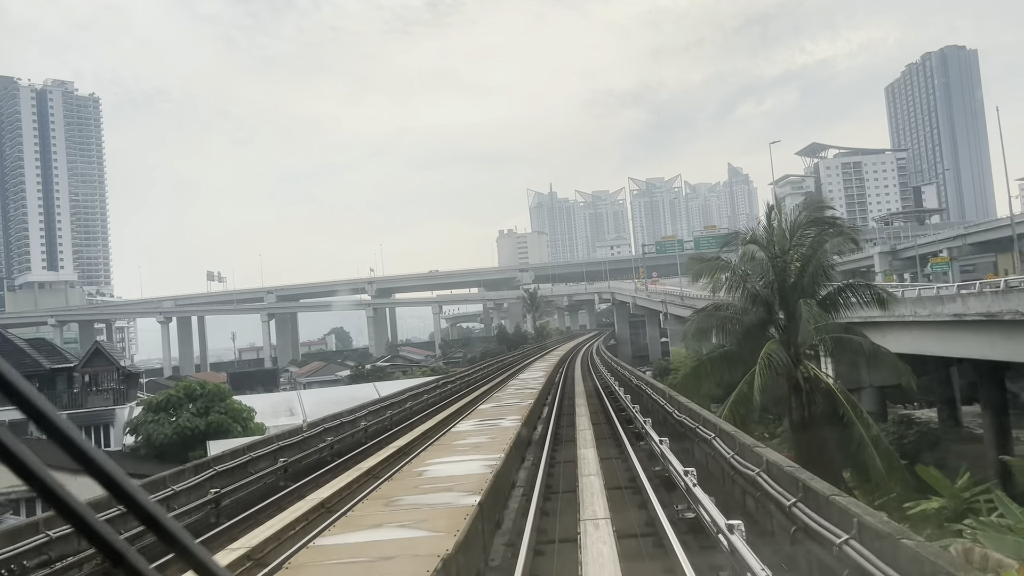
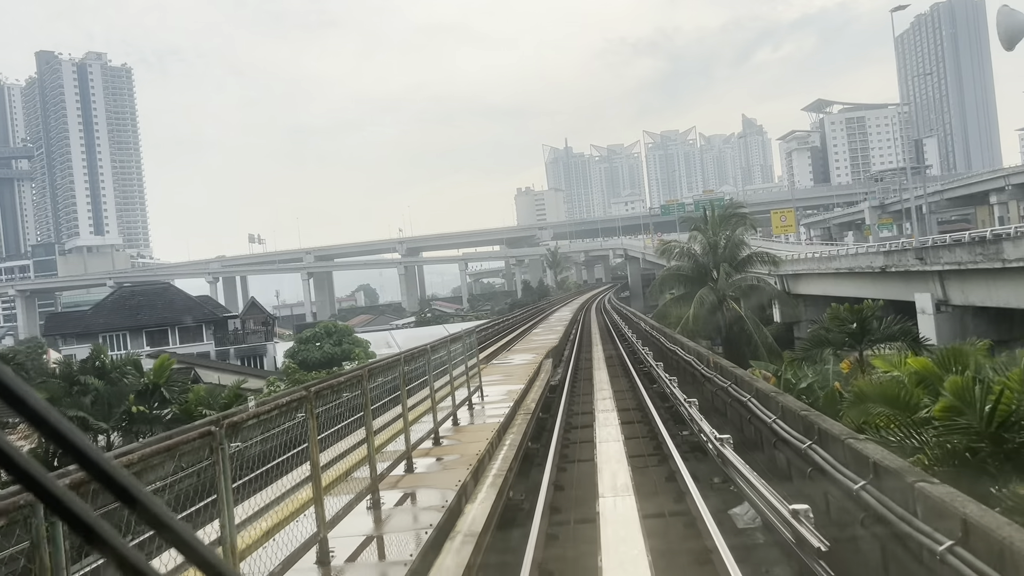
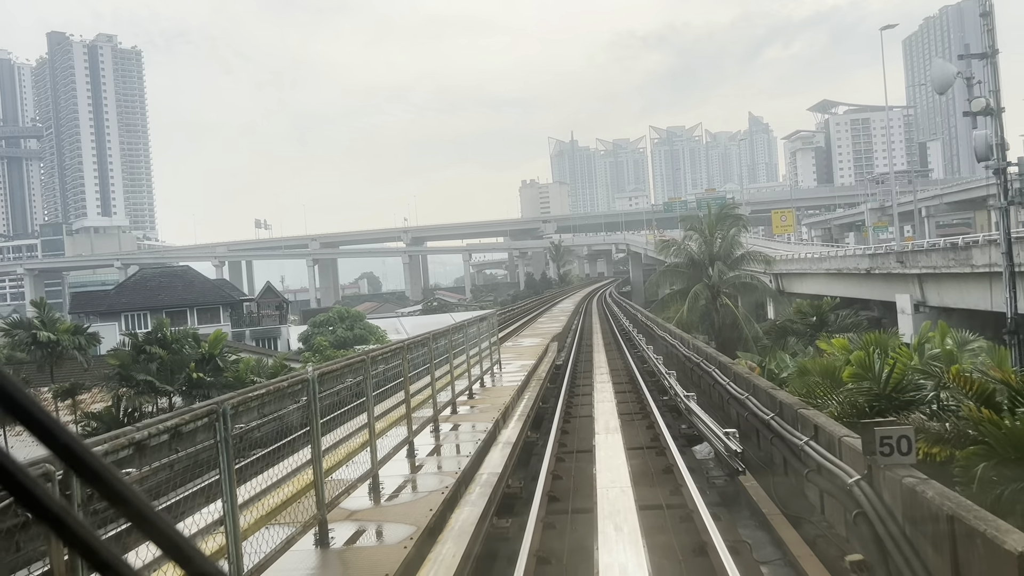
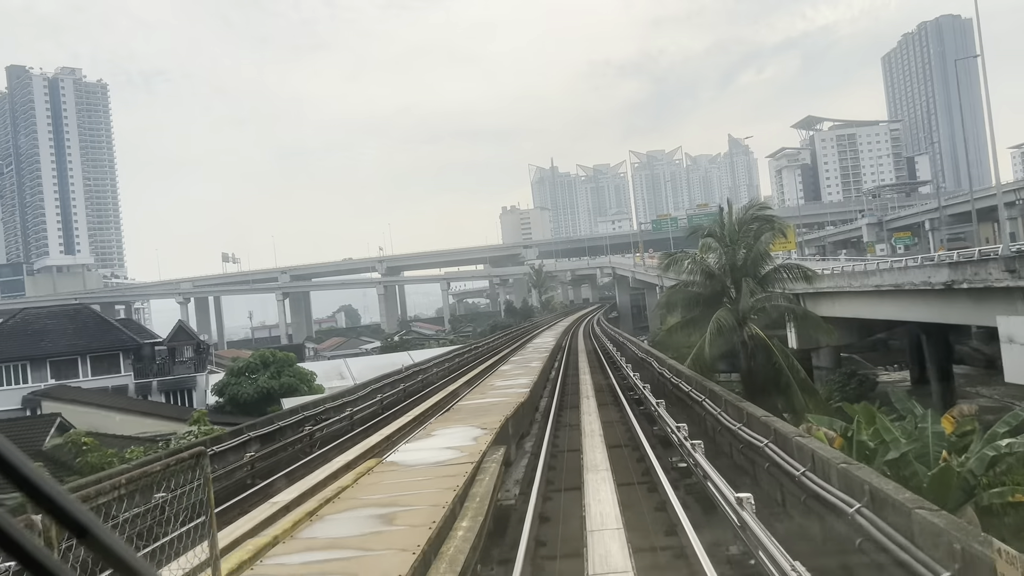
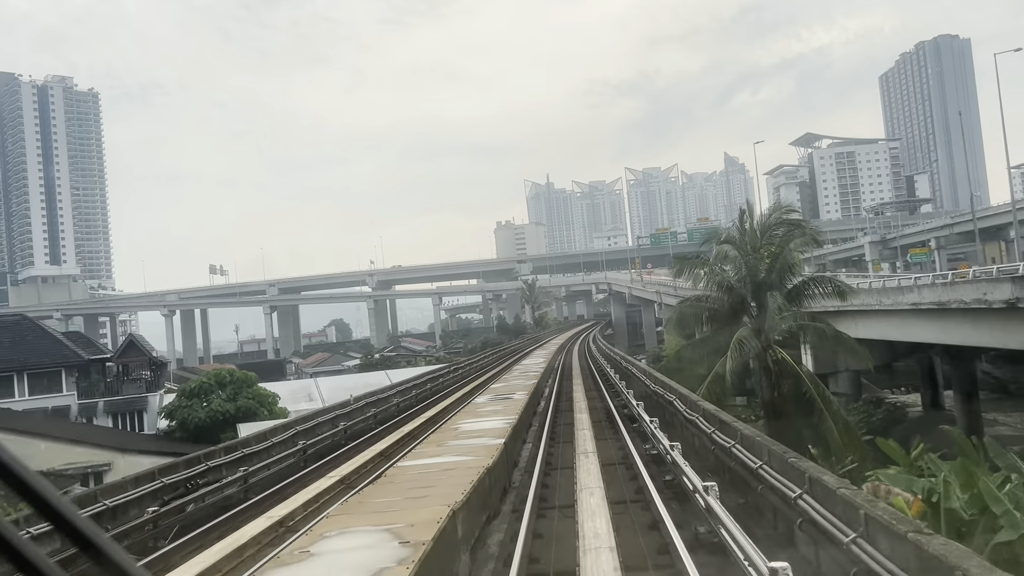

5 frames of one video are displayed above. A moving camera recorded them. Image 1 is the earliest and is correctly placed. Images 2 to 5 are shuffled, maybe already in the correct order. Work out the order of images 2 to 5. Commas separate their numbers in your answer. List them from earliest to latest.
5, 4, 2, 3
